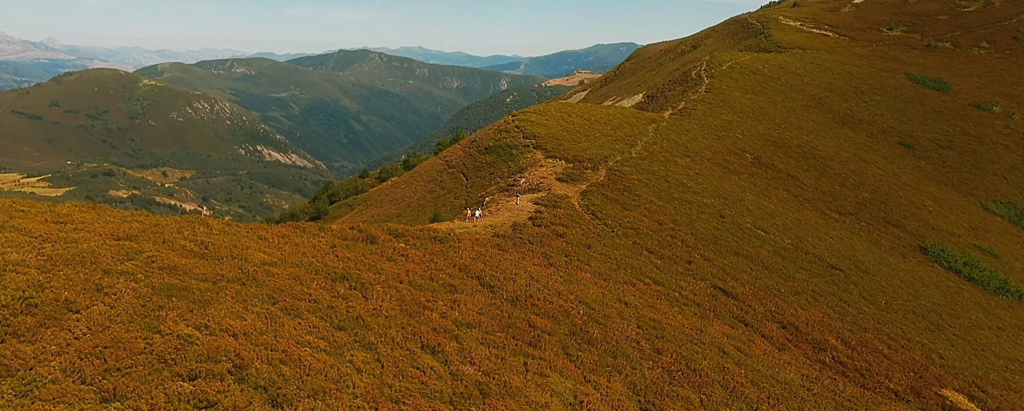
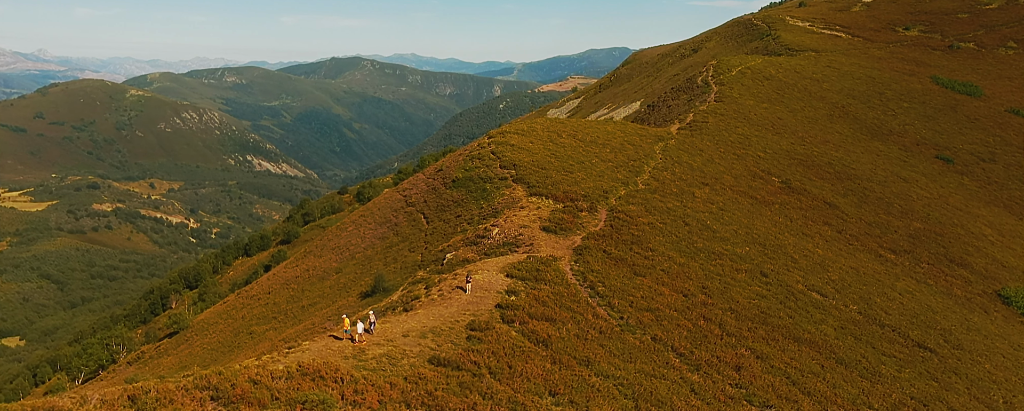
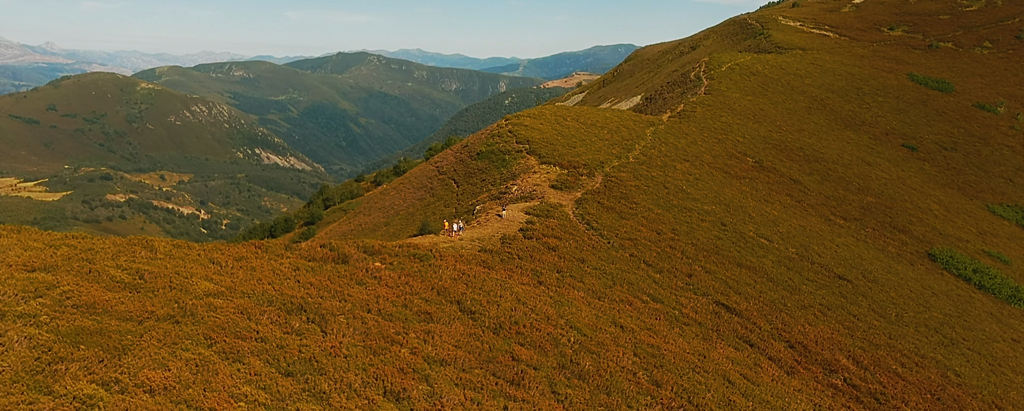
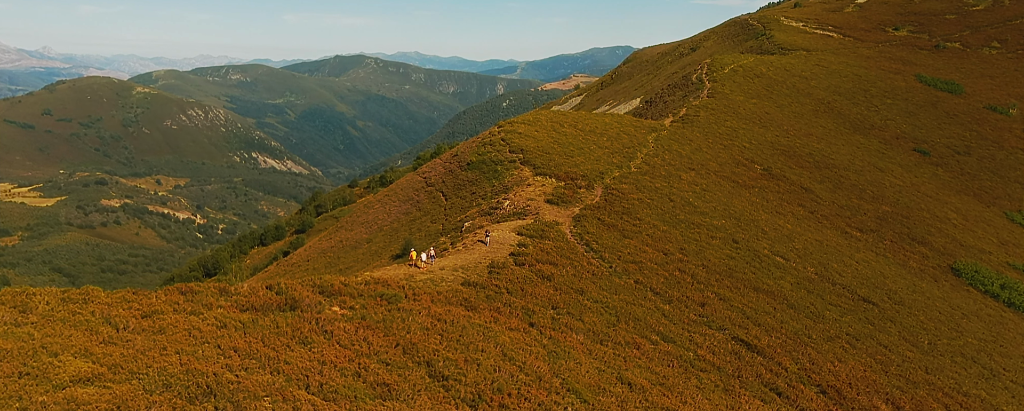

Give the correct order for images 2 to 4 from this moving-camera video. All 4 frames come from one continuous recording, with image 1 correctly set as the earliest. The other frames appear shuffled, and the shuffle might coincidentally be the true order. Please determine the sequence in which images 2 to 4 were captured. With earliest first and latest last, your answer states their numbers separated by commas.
3, 4, 2
